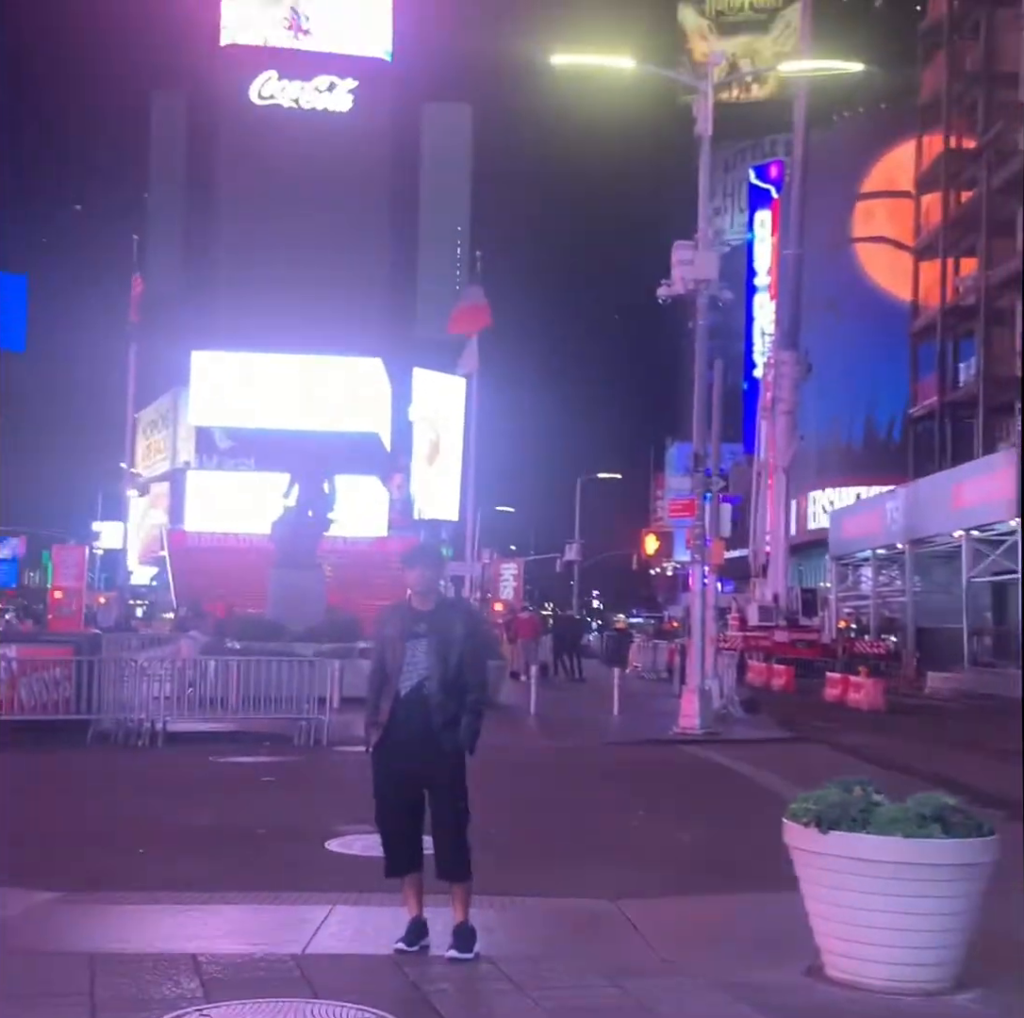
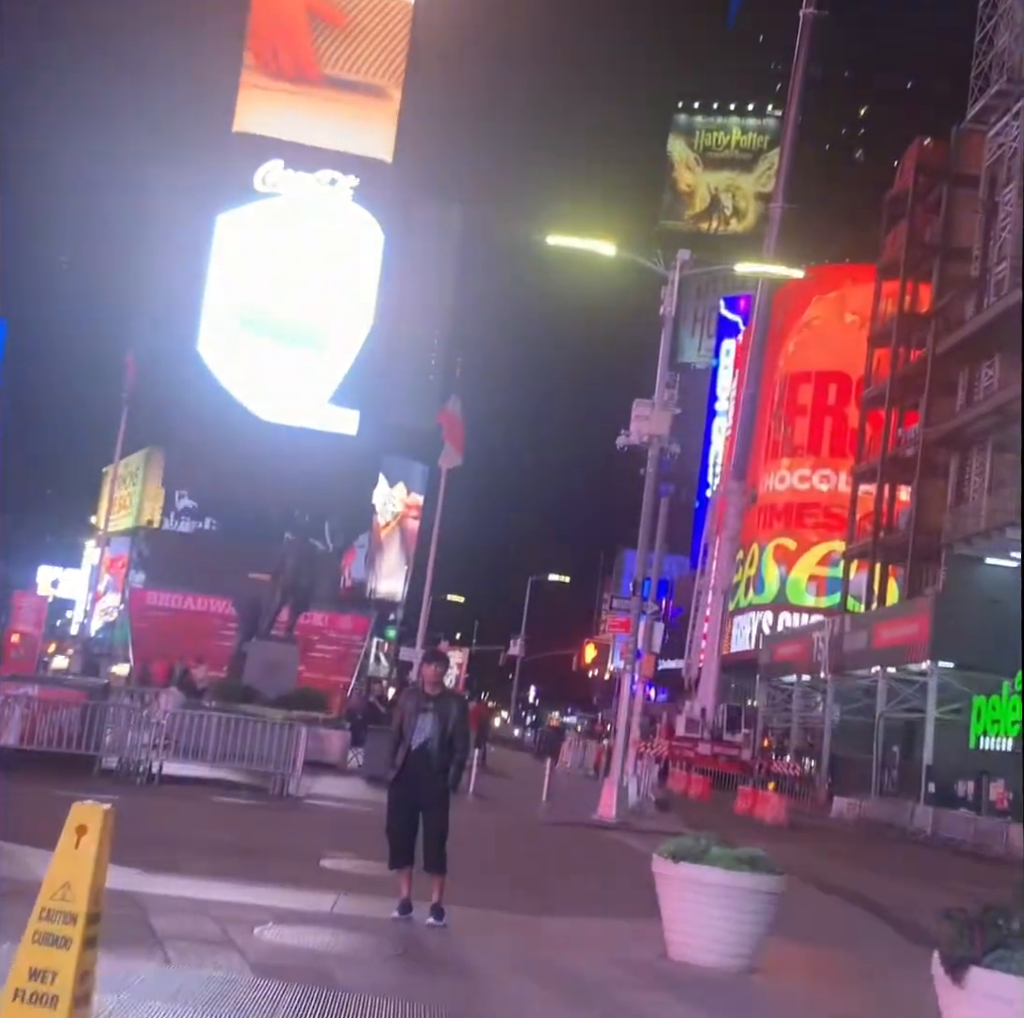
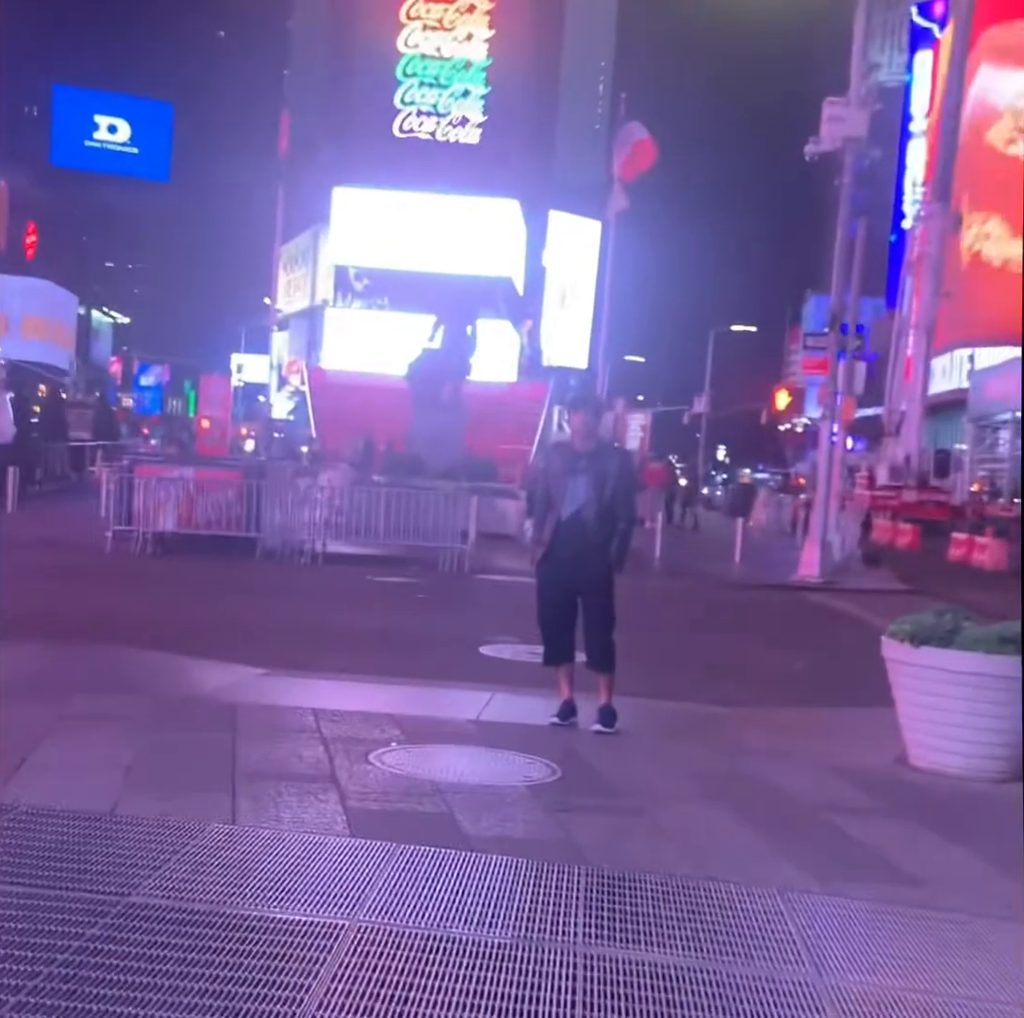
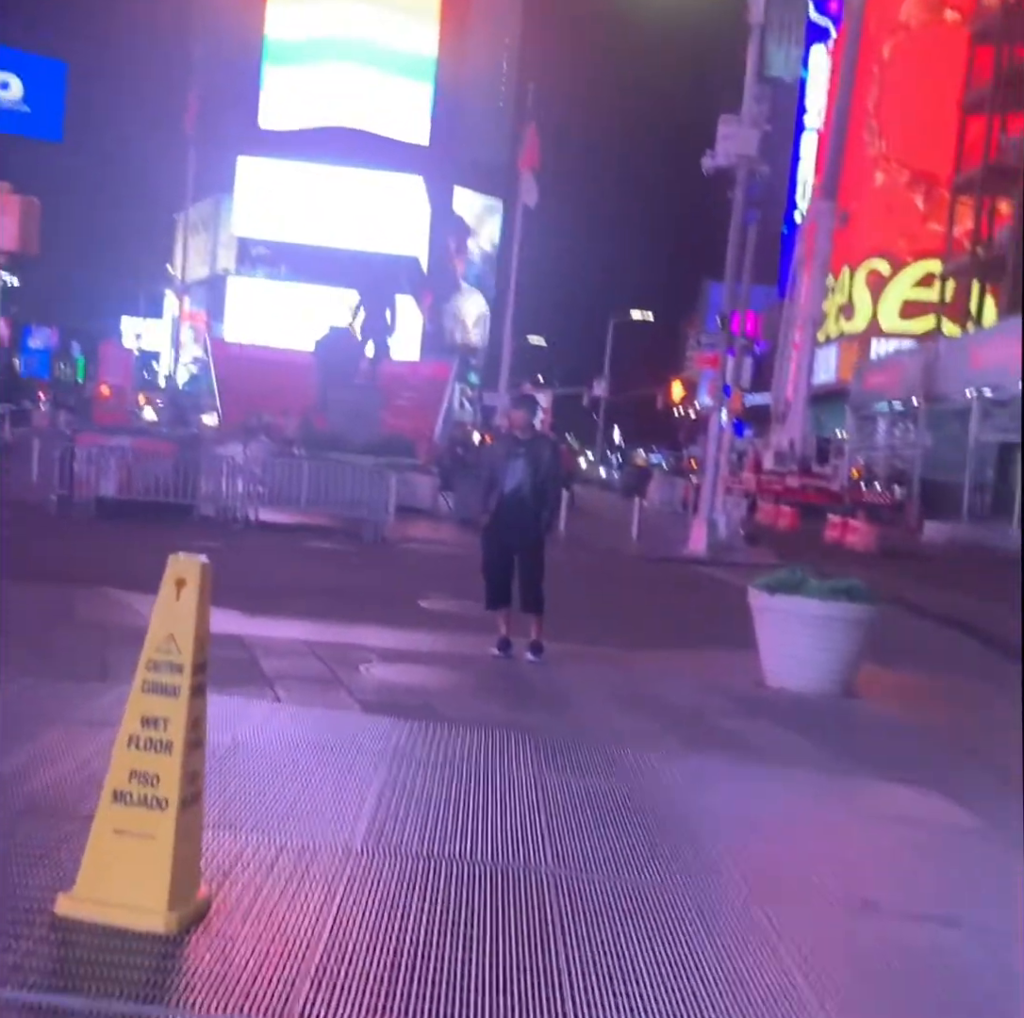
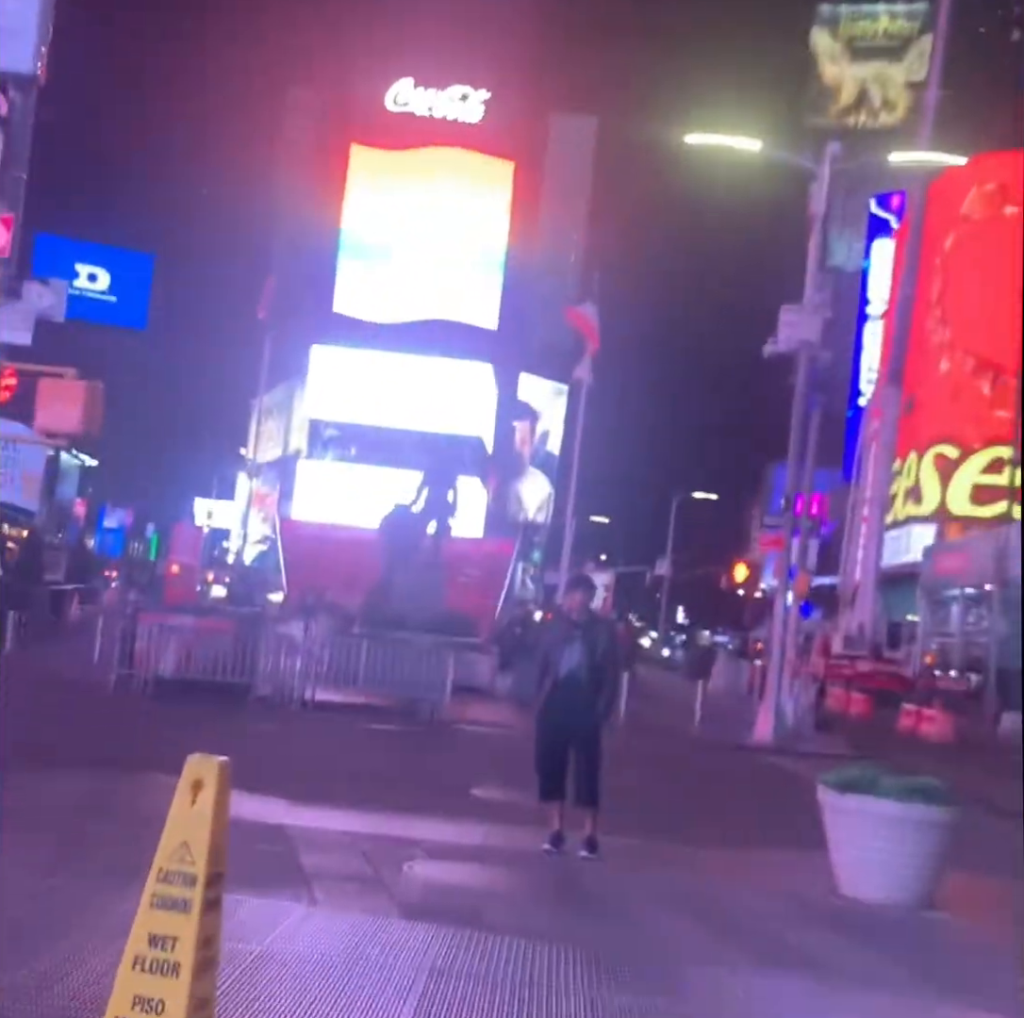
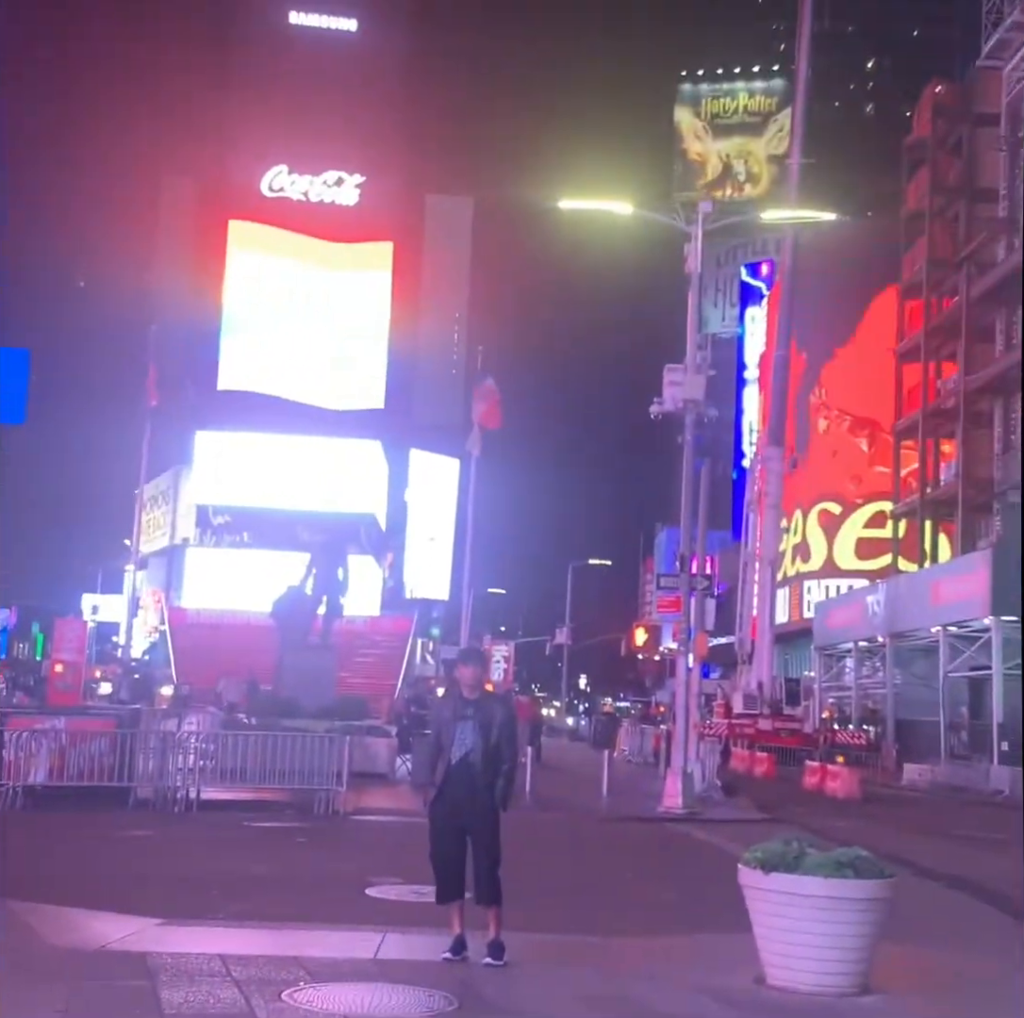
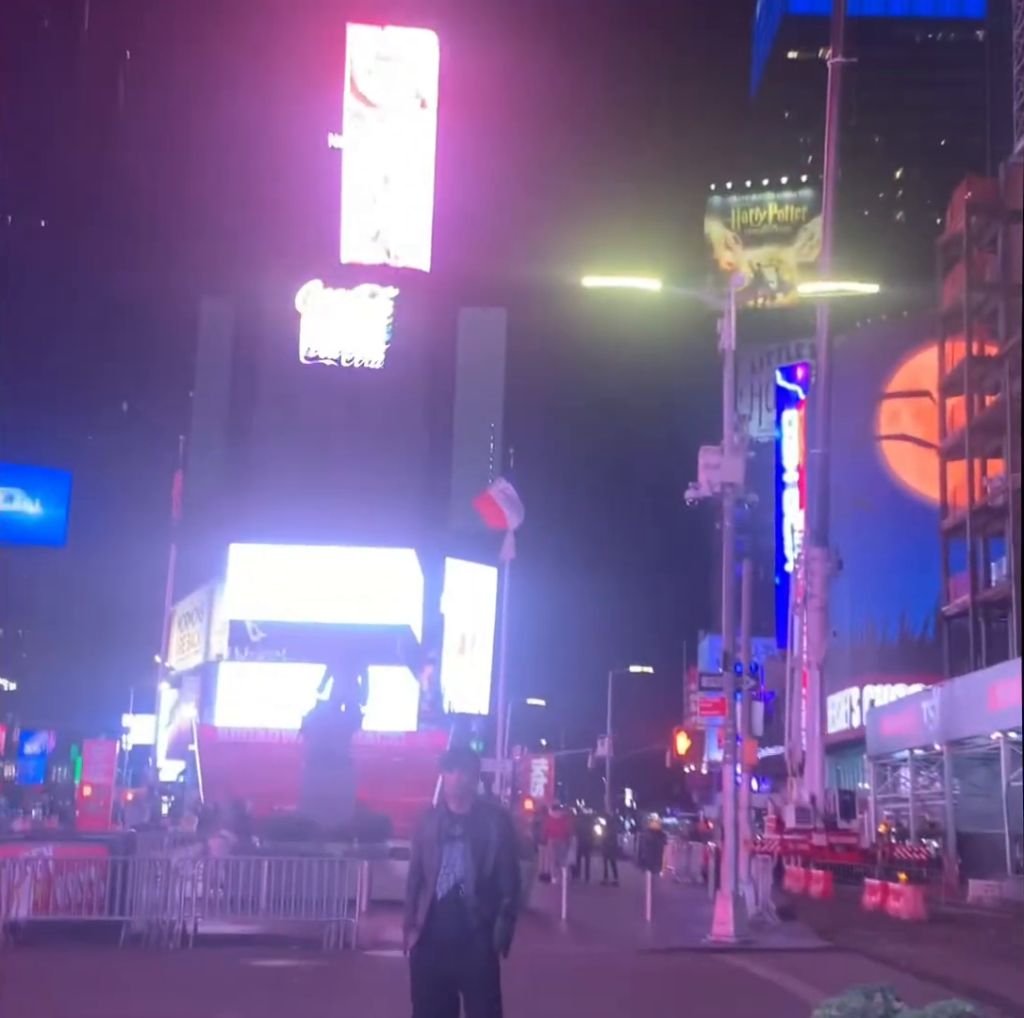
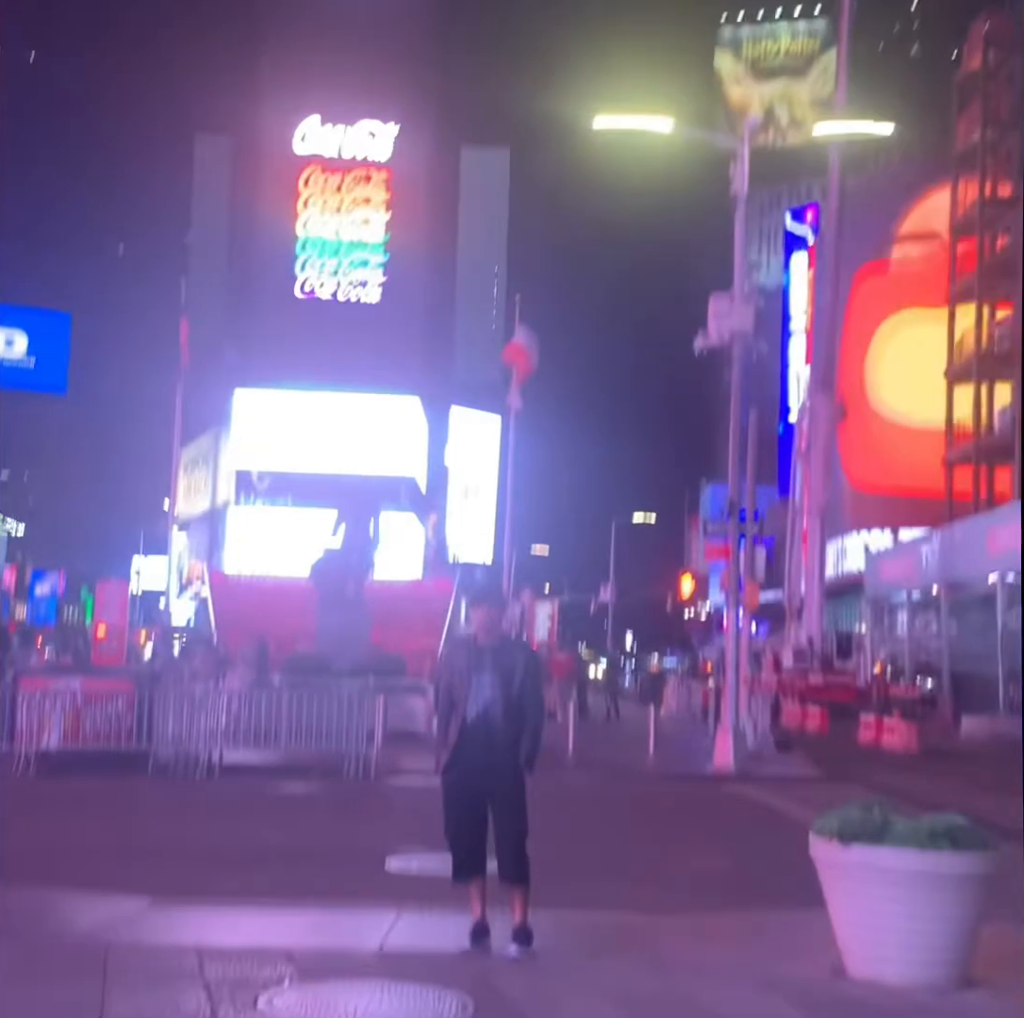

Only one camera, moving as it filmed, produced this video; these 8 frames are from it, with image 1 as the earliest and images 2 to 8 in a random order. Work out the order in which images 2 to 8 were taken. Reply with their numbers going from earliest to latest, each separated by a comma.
7, 8, 3, 6, 5, 4, 2
